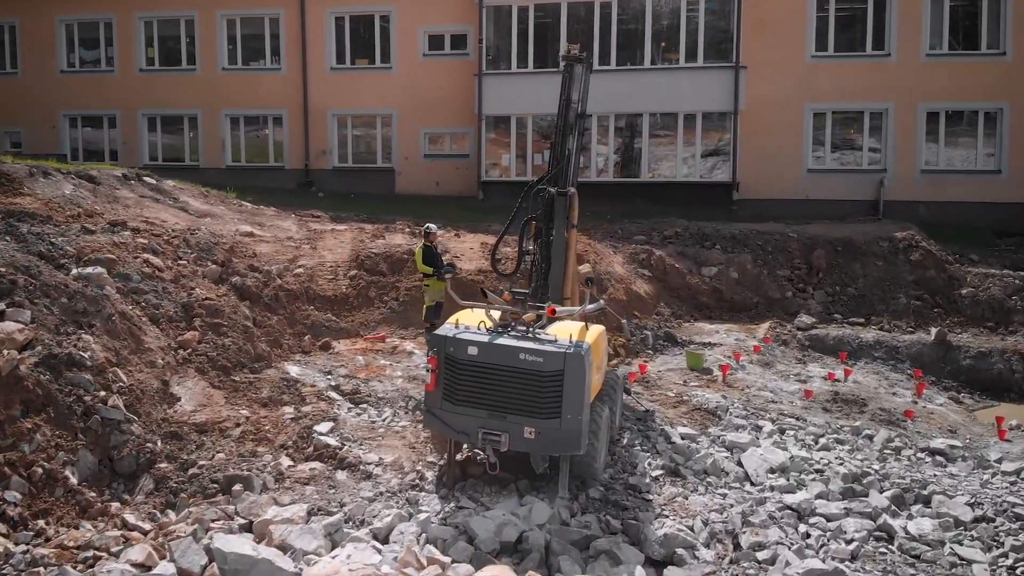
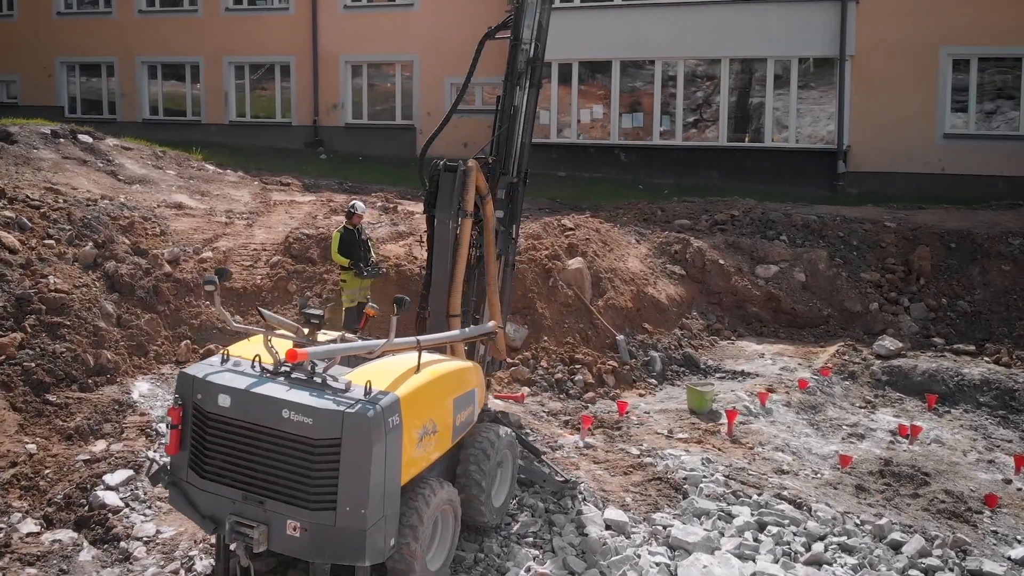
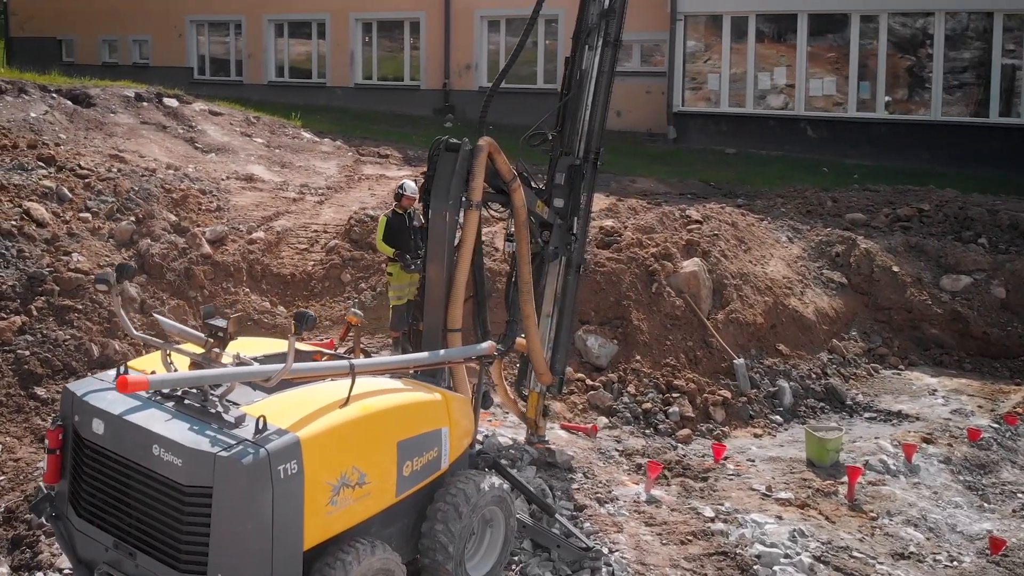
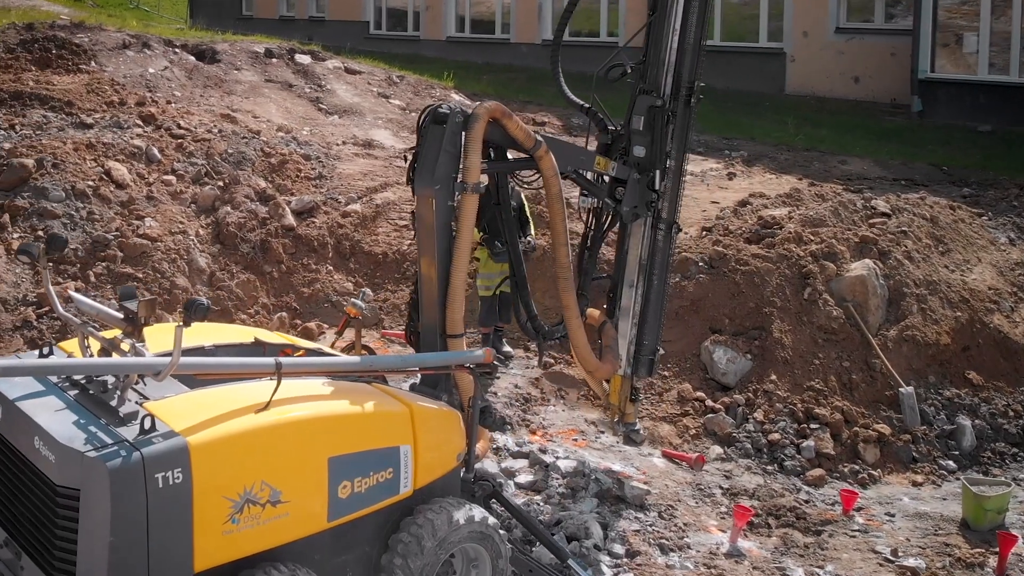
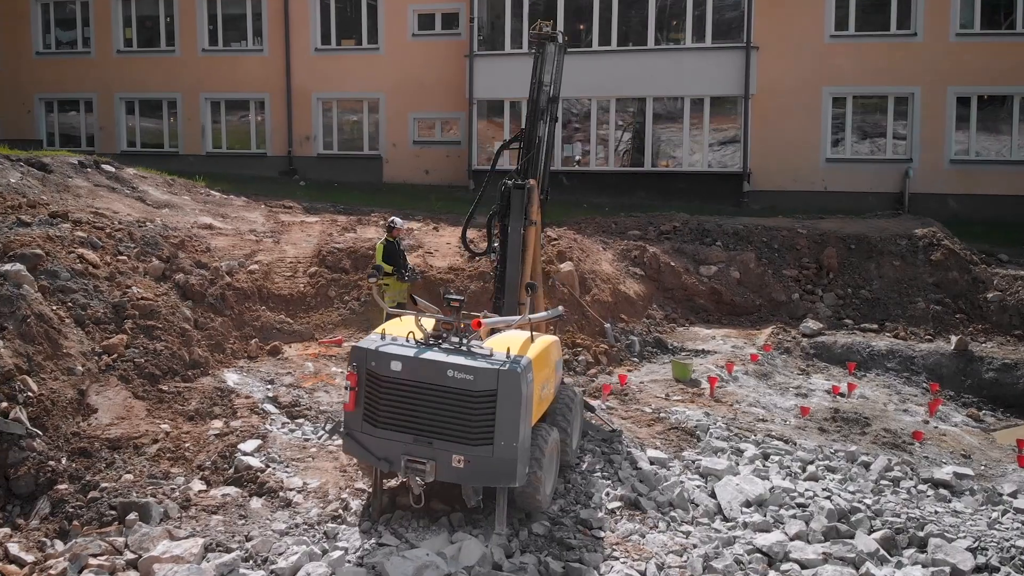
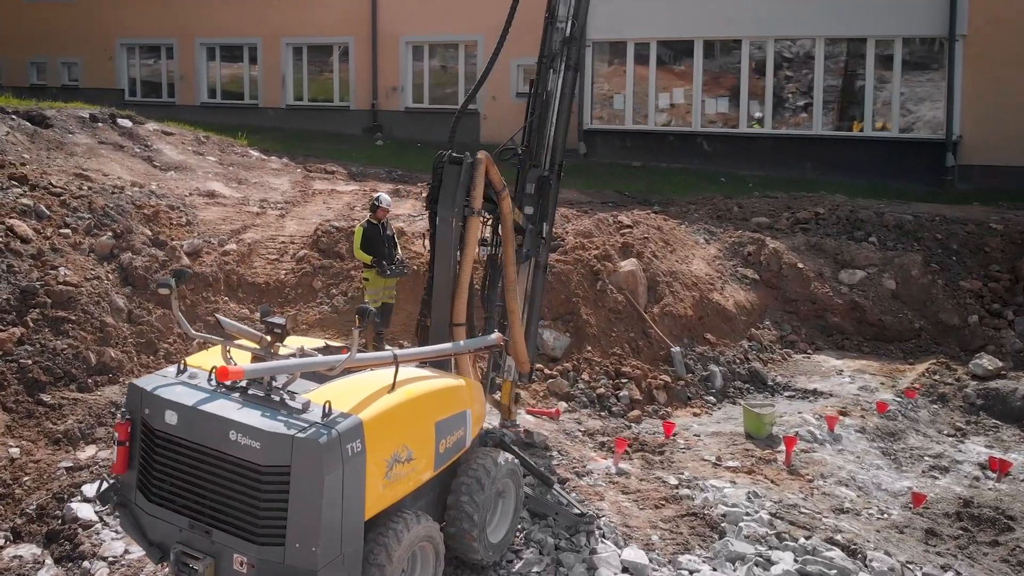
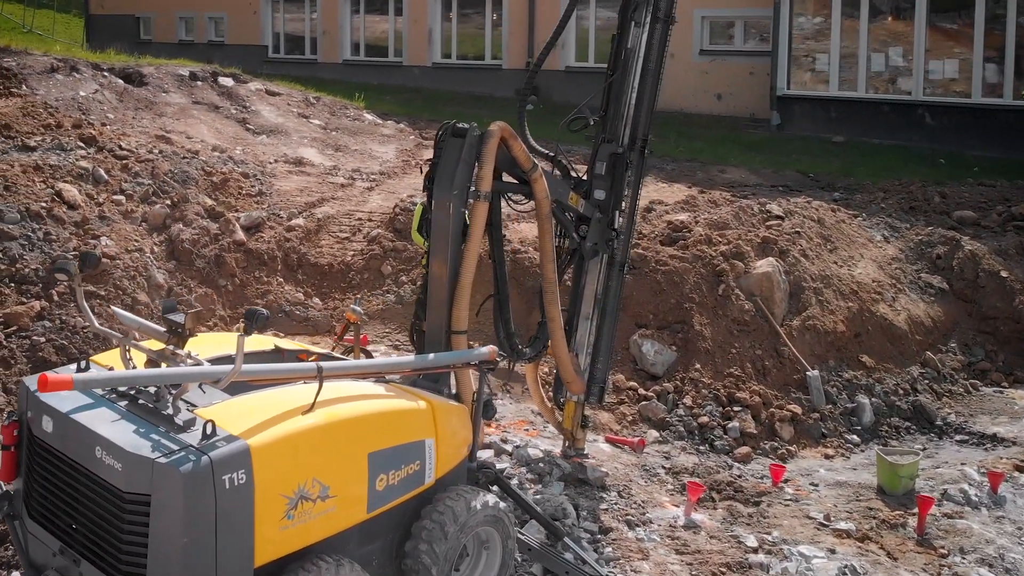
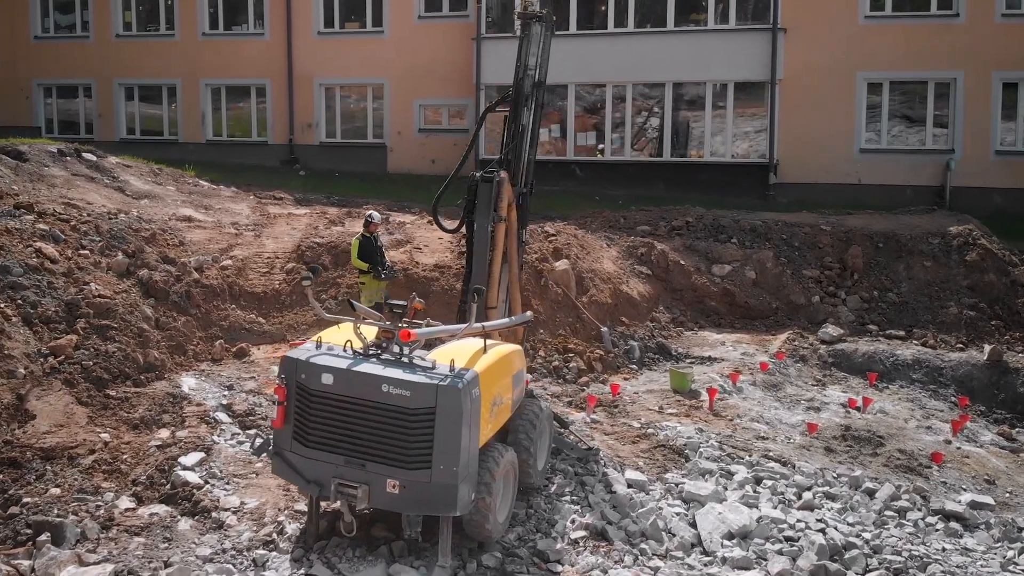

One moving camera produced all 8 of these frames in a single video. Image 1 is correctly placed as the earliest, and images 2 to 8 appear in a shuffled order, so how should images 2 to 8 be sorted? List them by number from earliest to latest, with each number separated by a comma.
5, 8, 2, 6, 3, 7, 4
